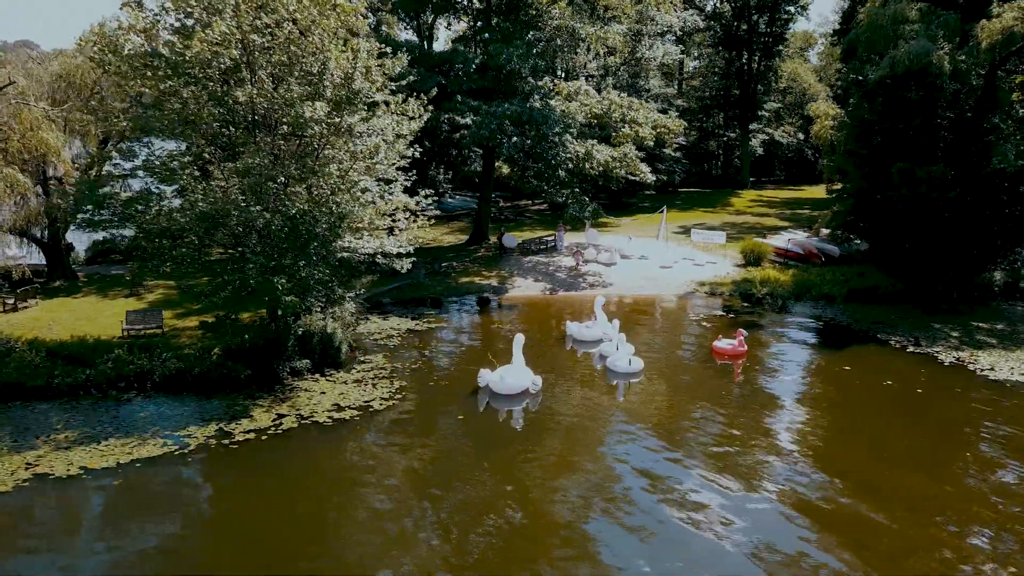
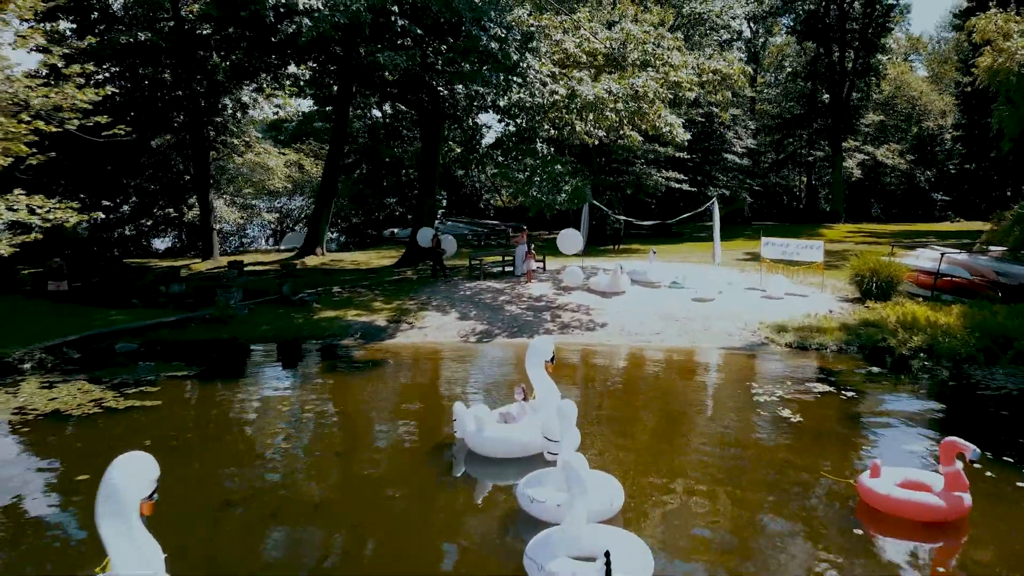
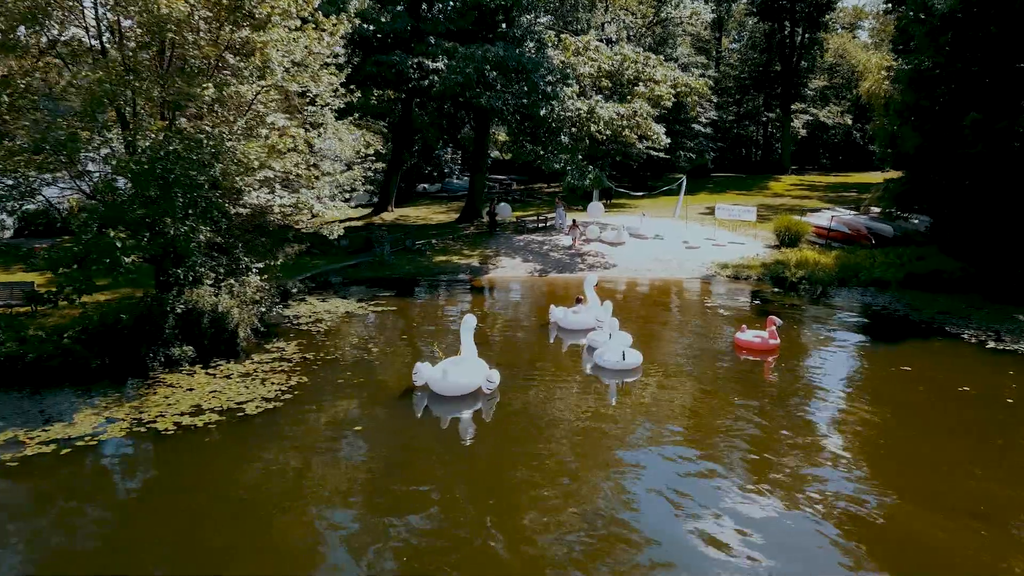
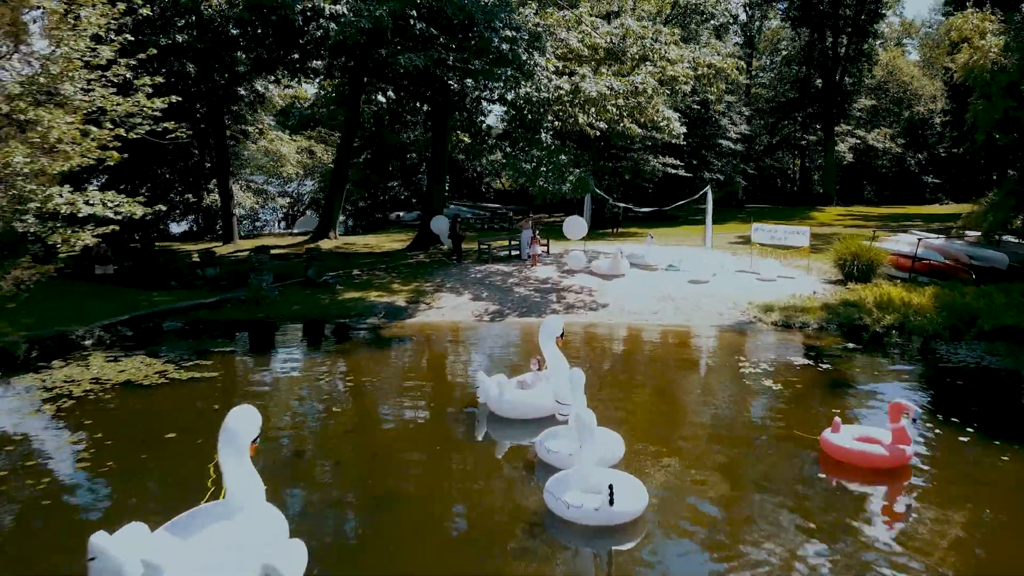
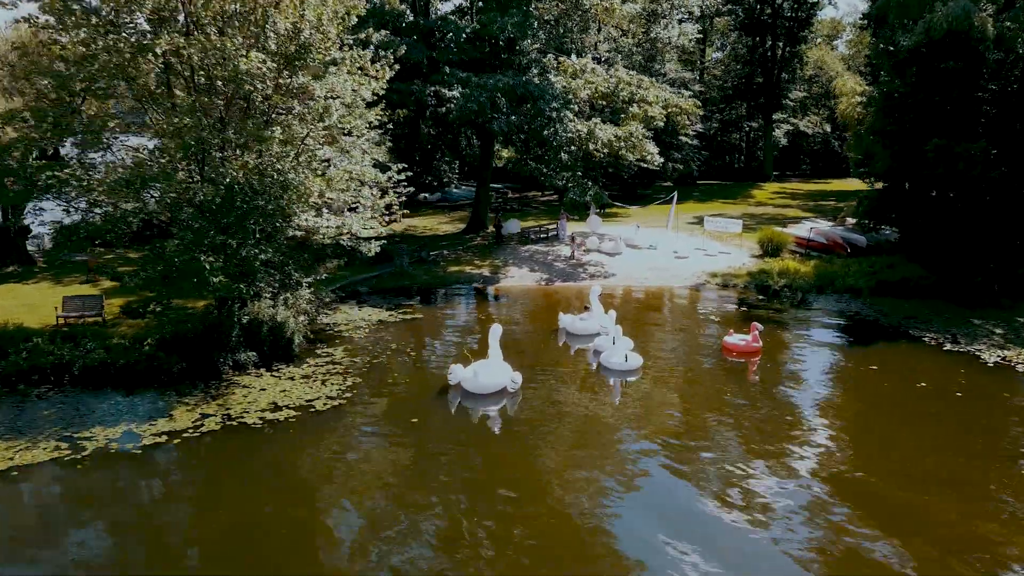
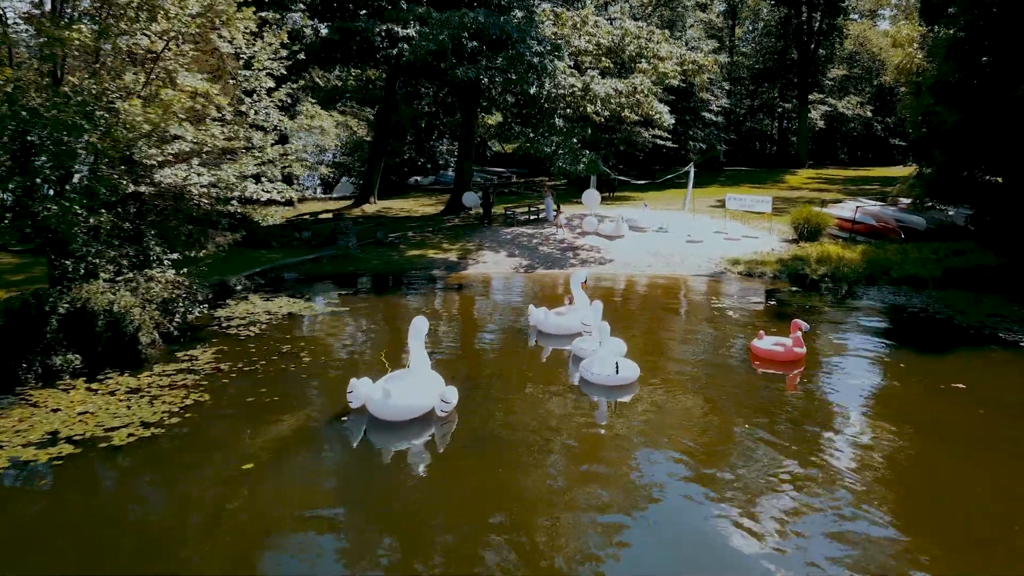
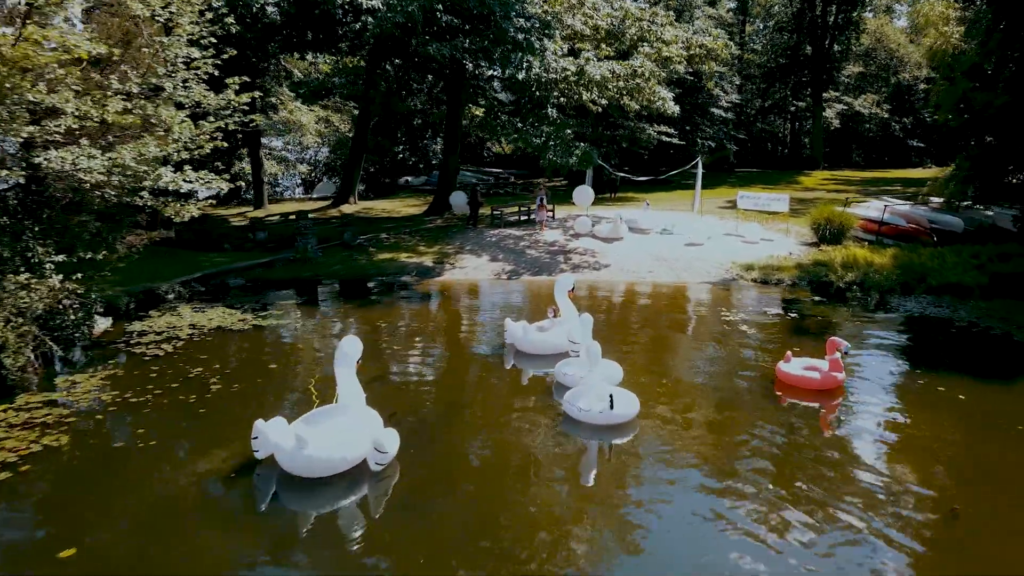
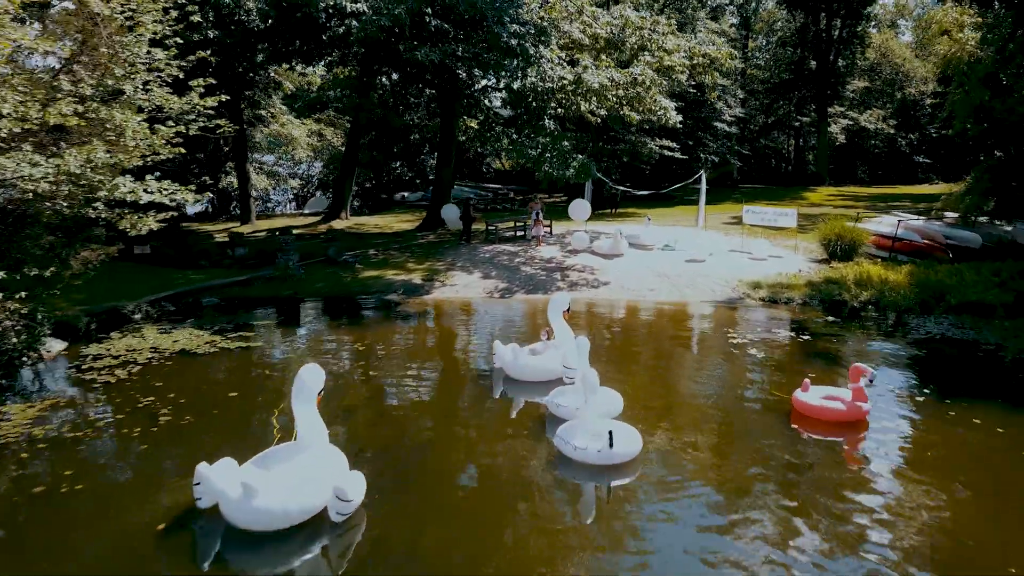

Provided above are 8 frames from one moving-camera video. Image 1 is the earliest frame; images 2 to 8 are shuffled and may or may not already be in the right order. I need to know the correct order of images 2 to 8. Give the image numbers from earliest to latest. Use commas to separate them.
5, 3, 6, 7, 8, 4, 2
